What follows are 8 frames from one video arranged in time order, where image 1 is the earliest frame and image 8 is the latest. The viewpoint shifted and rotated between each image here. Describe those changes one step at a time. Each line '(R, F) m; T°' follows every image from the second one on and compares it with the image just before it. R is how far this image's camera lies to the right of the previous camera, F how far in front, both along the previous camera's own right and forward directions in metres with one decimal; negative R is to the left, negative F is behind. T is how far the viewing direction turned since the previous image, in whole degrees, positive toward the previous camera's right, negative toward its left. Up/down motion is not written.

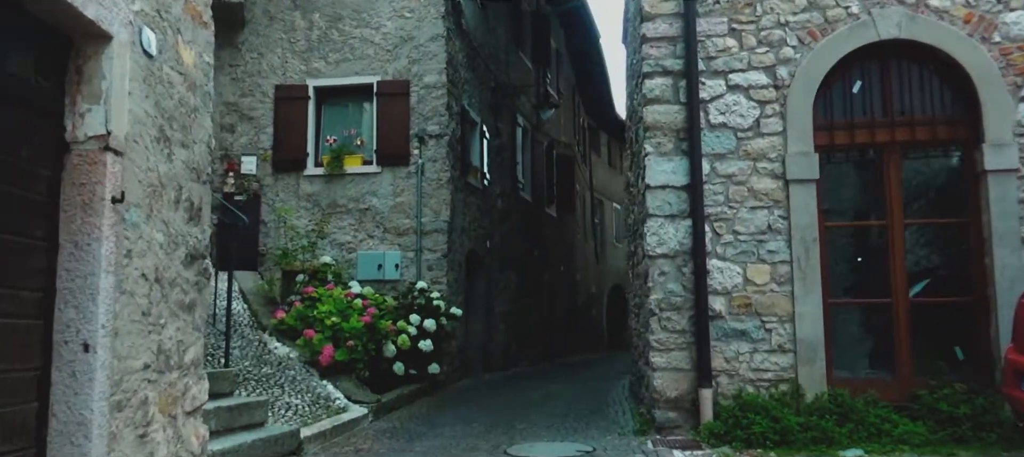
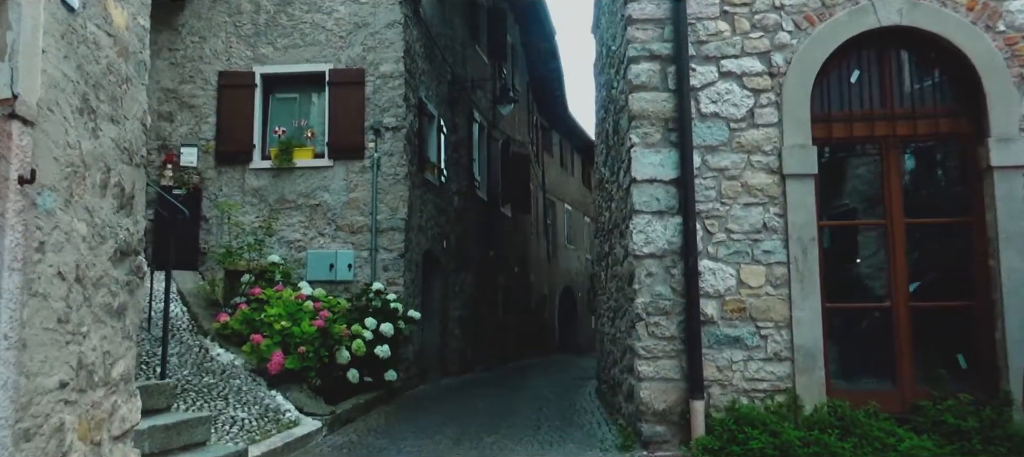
(-0.2, +0.6) m; +4°
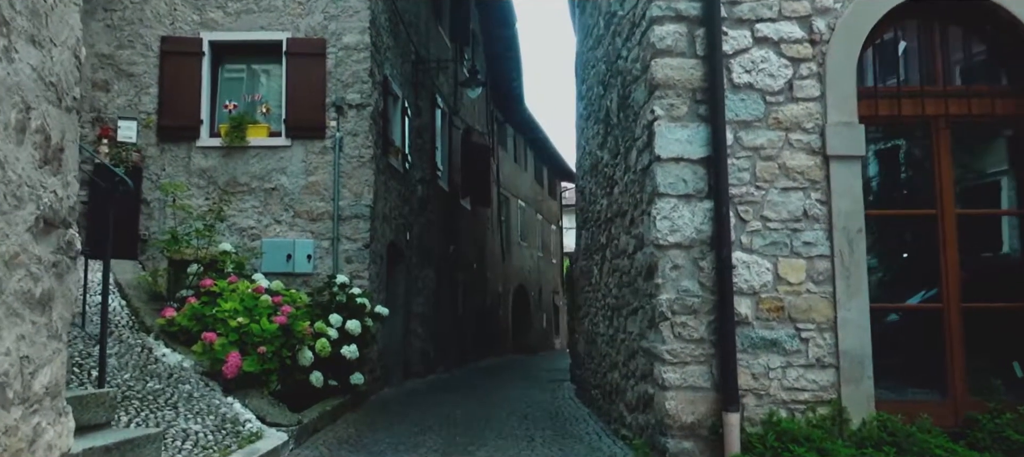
(-0.4, +0.8) m; +4°
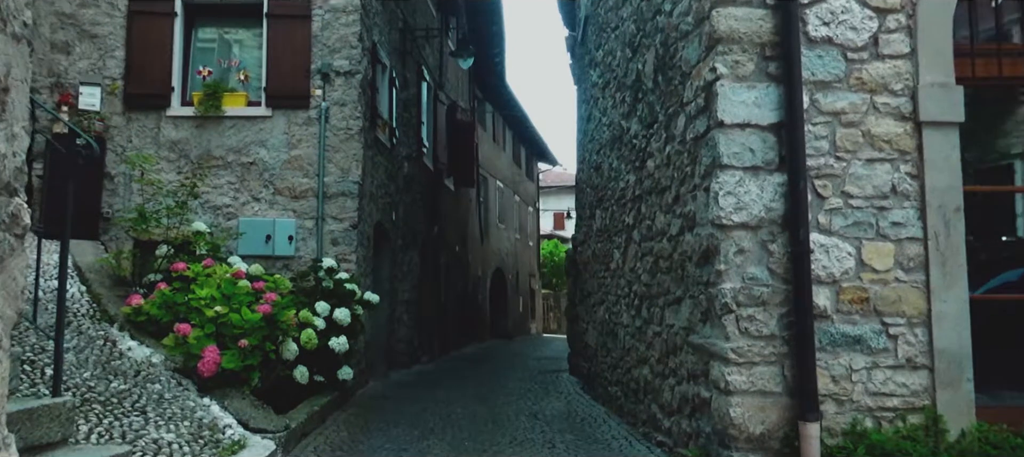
(-0.3, +0.8) m; +2°
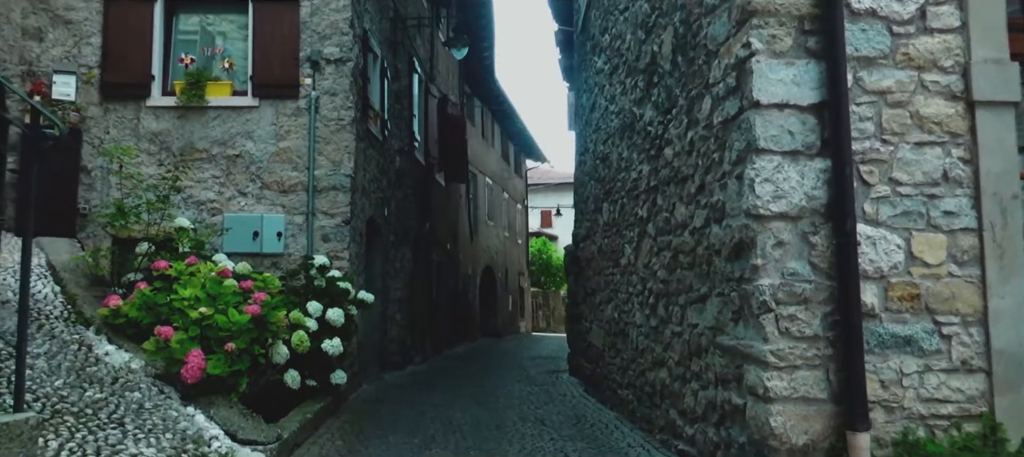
(-0.1, +0.4) m; +1°
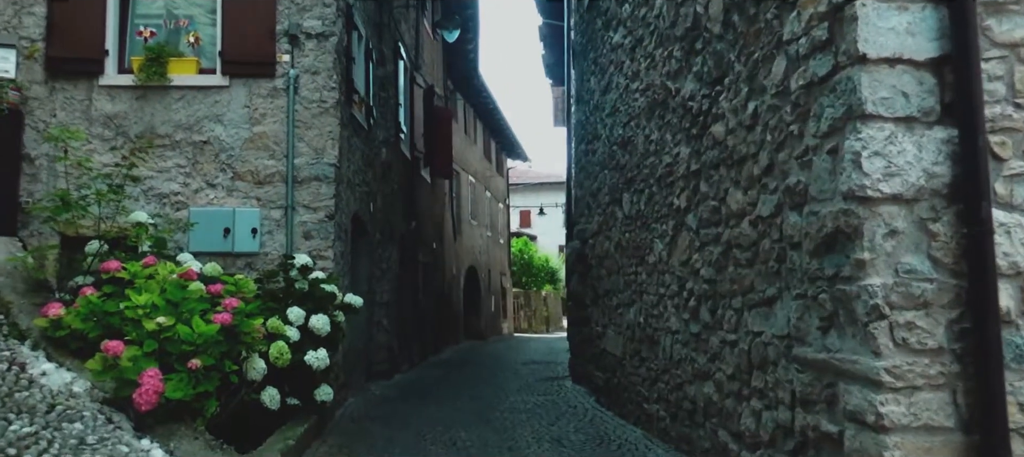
(-0.2, +0.8) m; +2°
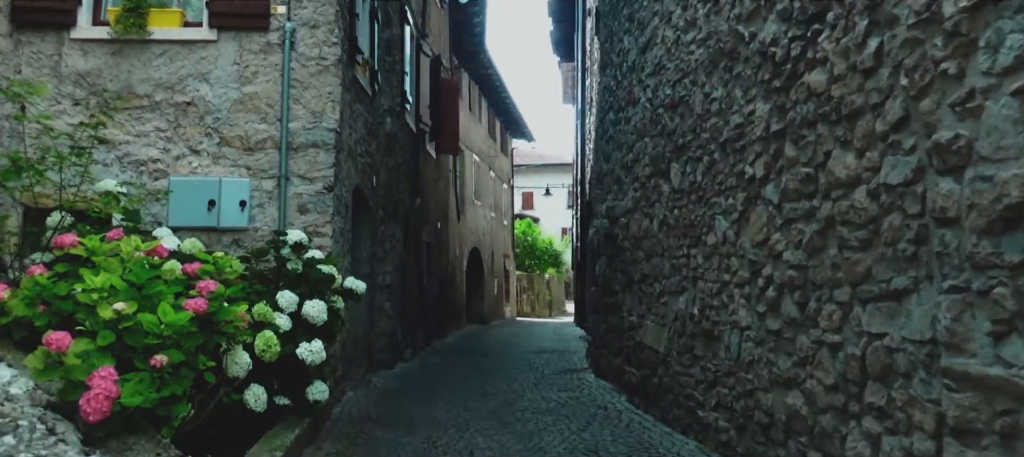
(-0.2, +0.9) m; 0°
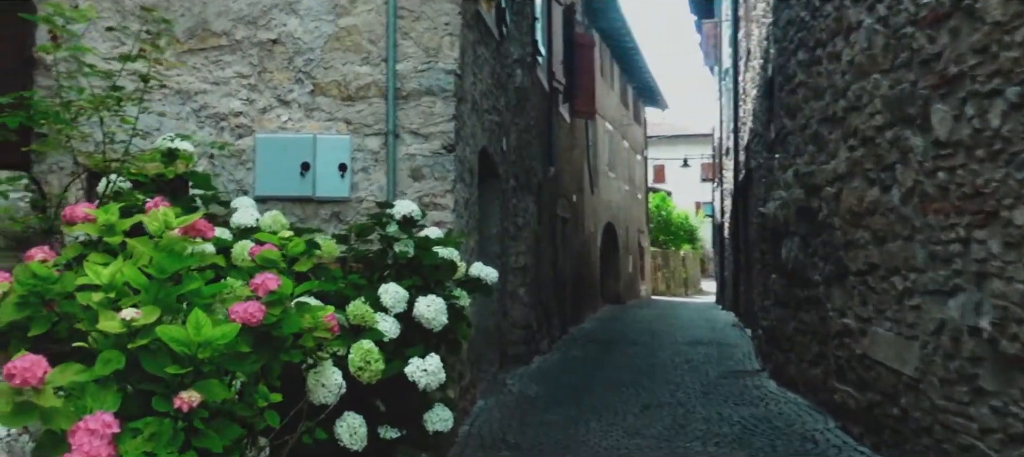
(-0.3, +1.4) m; -8°
